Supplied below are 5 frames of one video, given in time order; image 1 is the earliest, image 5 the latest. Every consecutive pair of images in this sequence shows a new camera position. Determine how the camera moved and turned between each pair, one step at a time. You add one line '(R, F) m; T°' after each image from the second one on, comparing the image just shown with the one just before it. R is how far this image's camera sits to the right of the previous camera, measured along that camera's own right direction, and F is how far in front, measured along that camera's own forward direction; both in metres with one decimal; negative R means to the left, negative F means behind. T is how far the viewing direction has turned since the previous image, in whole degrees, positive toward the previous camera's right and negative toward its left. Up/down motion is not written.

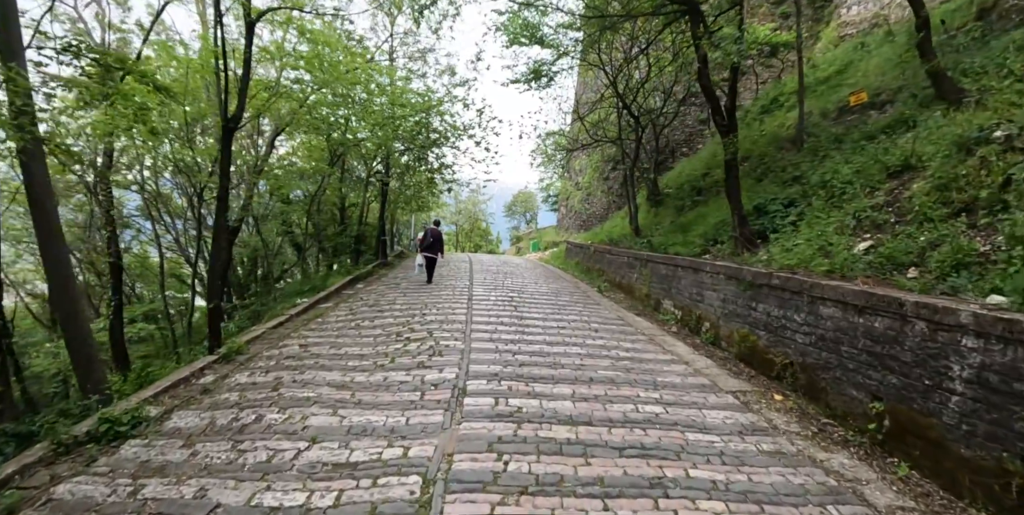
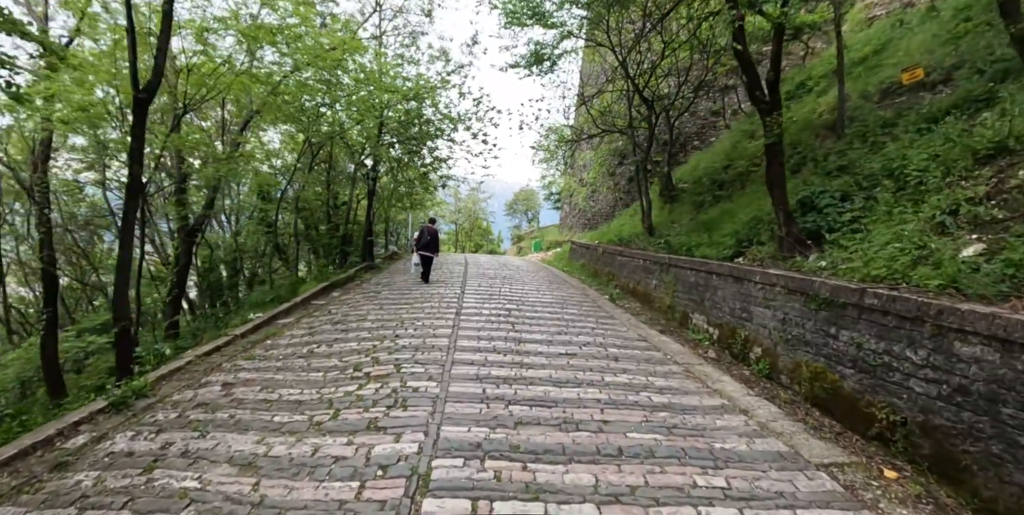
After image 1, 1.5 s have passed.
(+0.1, +1.6) m; 0°
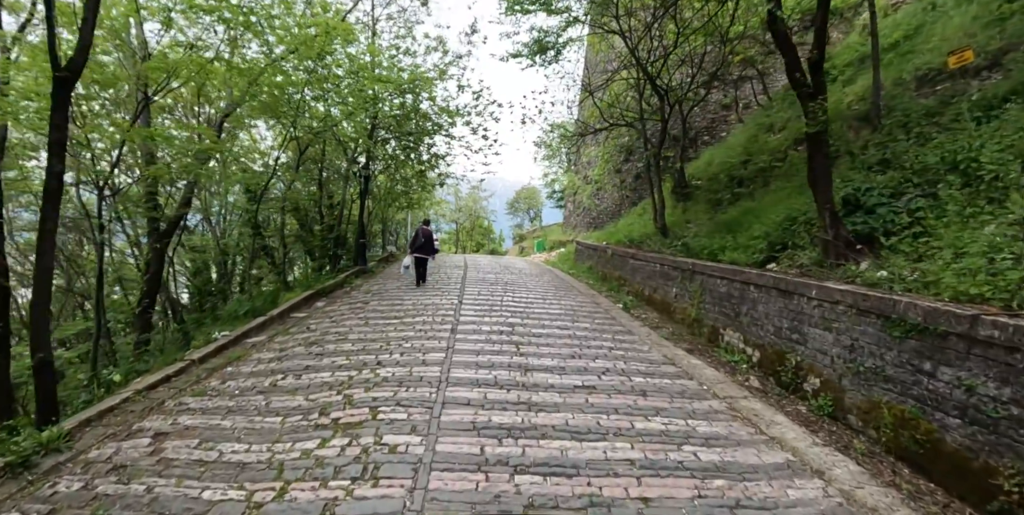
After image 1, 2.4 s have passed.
(0.0, +1.0) m; 0°
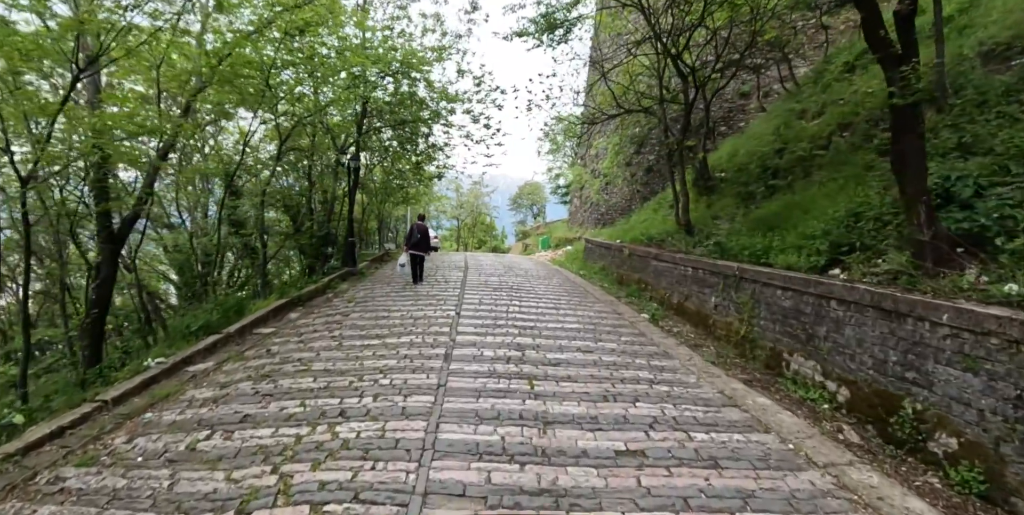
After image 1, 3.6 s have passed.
(-0.1, +1.4) m; 0°
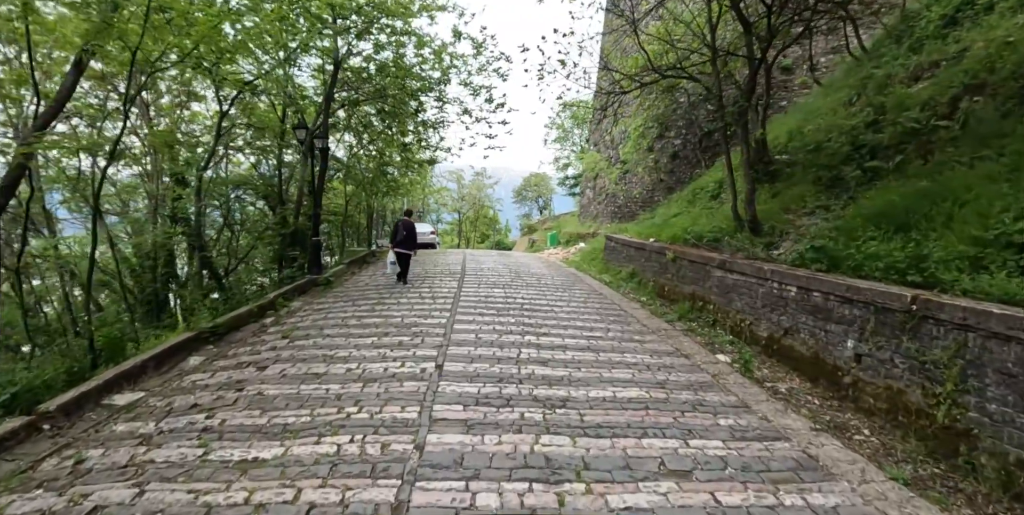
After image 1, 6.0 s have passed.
(-0.1, +2.6) m; 0°
